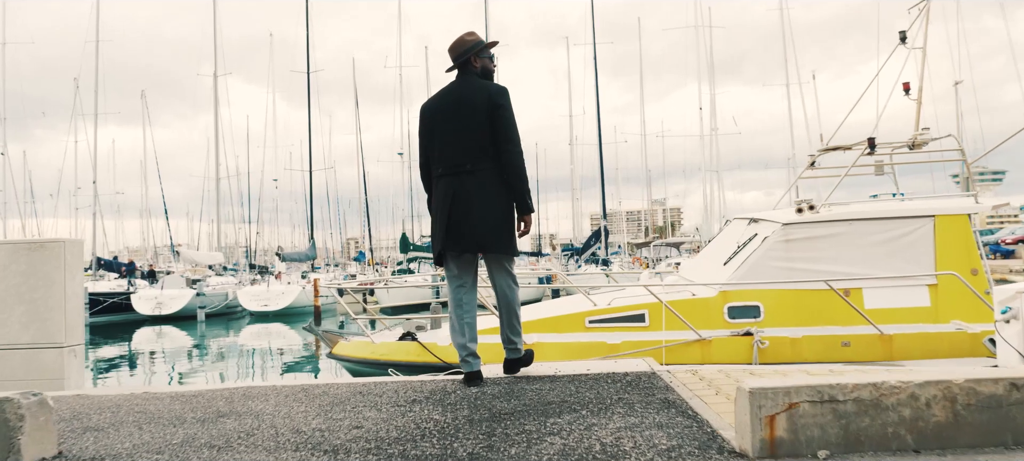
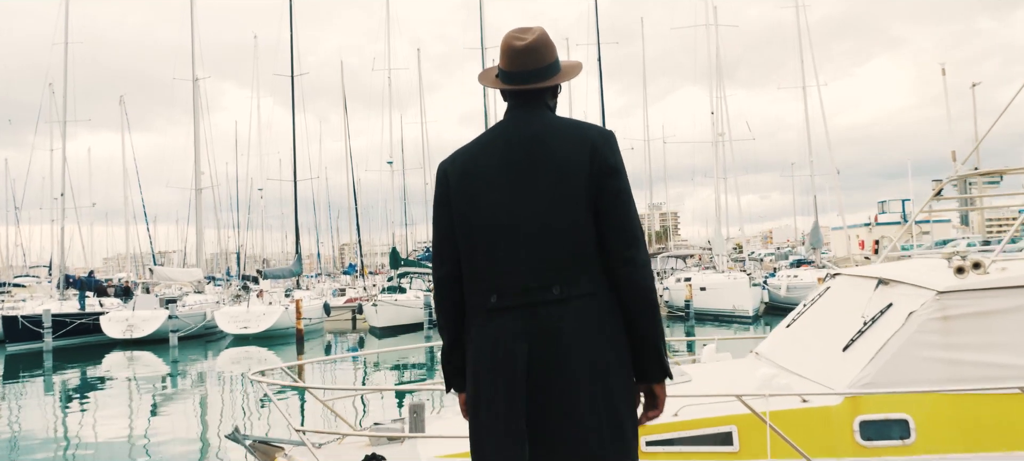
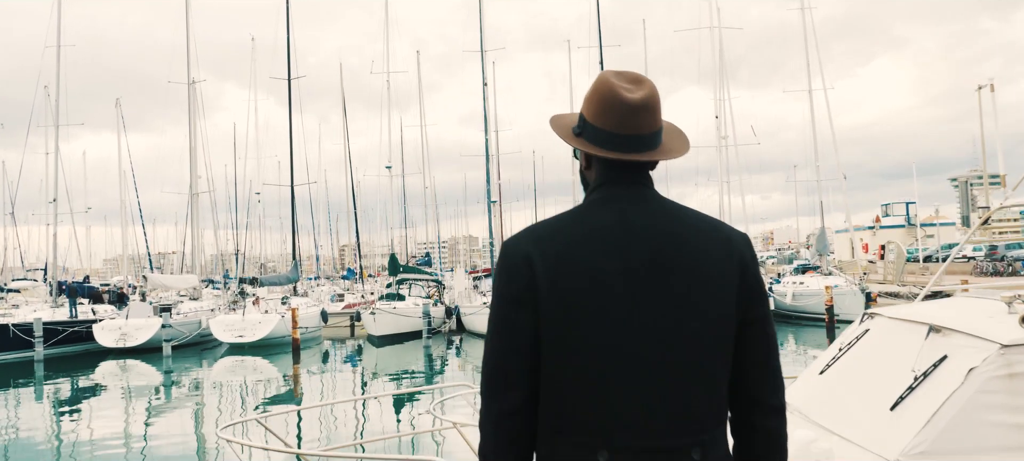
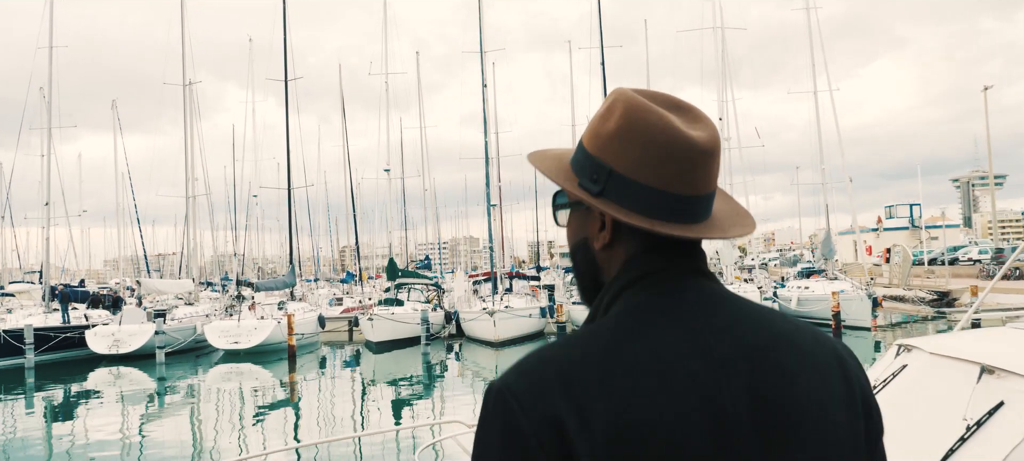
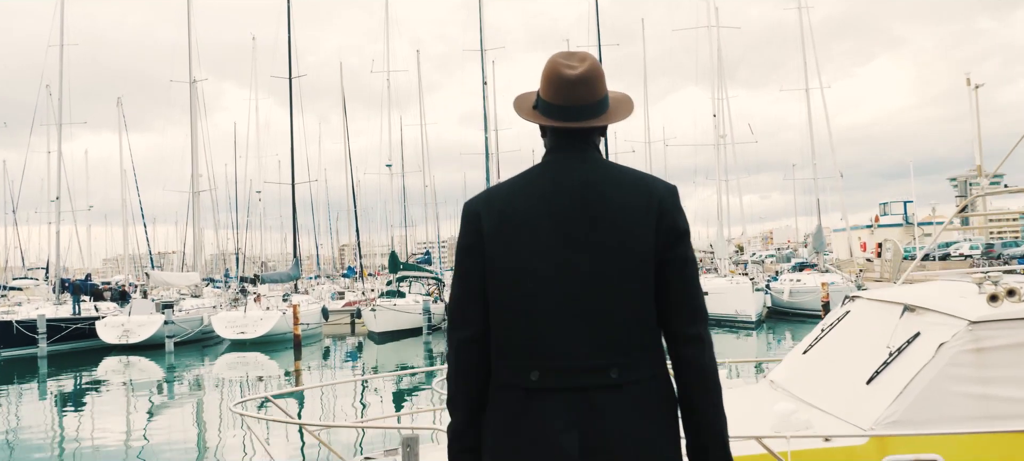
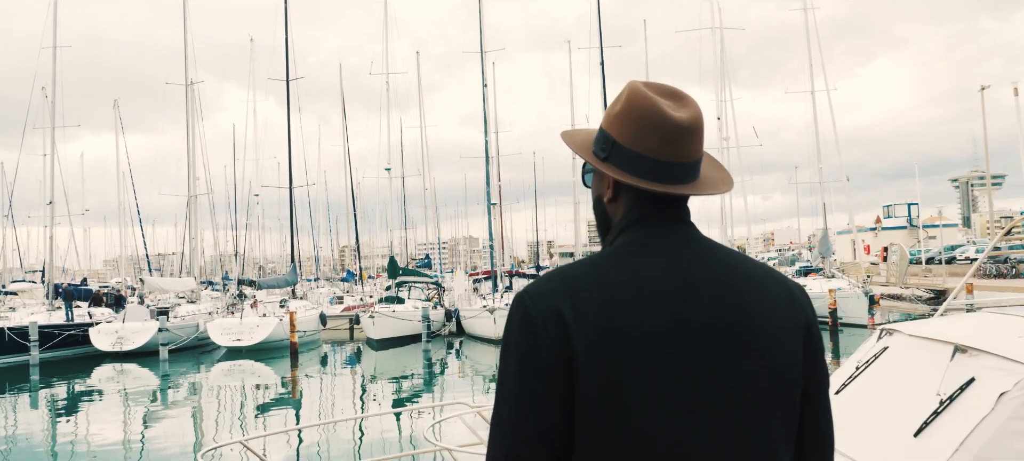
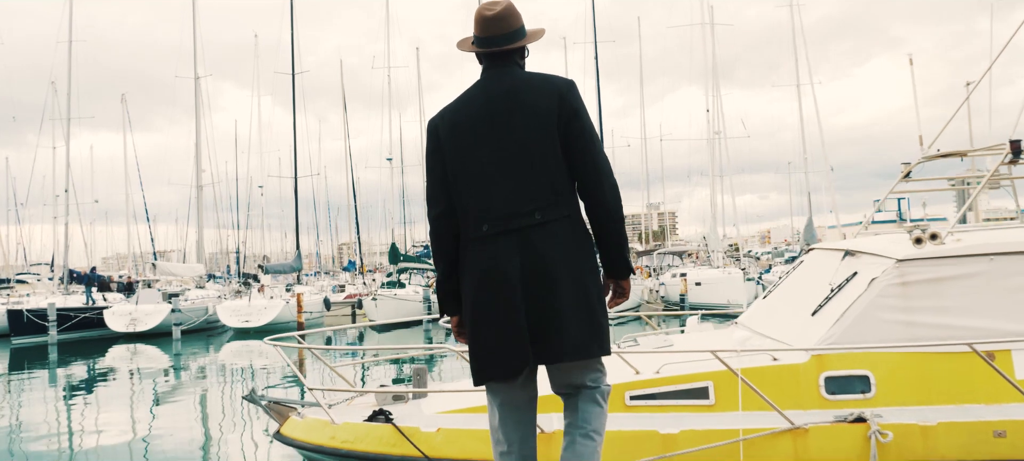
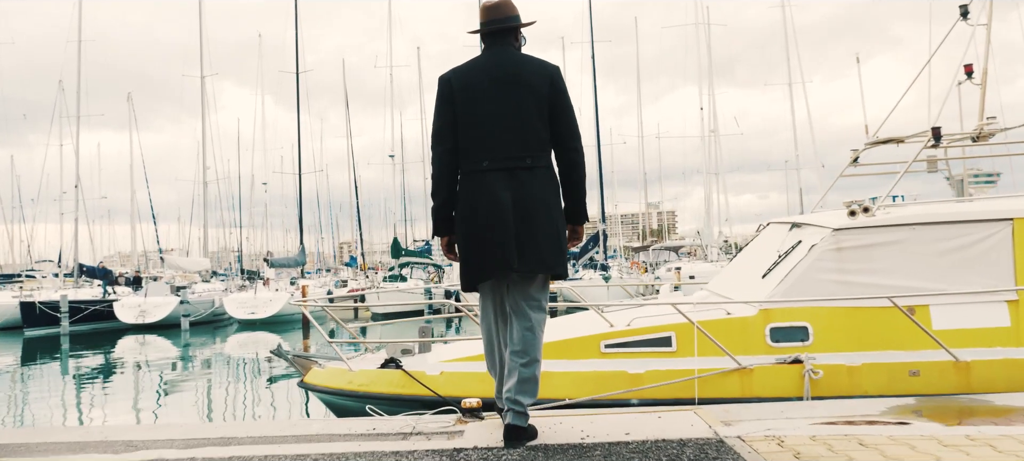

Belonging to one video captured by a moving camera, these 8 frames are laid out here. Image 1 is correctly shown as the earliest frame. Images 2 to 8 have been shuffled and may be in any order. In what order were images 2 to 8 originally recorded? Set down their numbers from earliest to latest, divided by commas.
8, 7, 2, 5, 3, 6, 4
